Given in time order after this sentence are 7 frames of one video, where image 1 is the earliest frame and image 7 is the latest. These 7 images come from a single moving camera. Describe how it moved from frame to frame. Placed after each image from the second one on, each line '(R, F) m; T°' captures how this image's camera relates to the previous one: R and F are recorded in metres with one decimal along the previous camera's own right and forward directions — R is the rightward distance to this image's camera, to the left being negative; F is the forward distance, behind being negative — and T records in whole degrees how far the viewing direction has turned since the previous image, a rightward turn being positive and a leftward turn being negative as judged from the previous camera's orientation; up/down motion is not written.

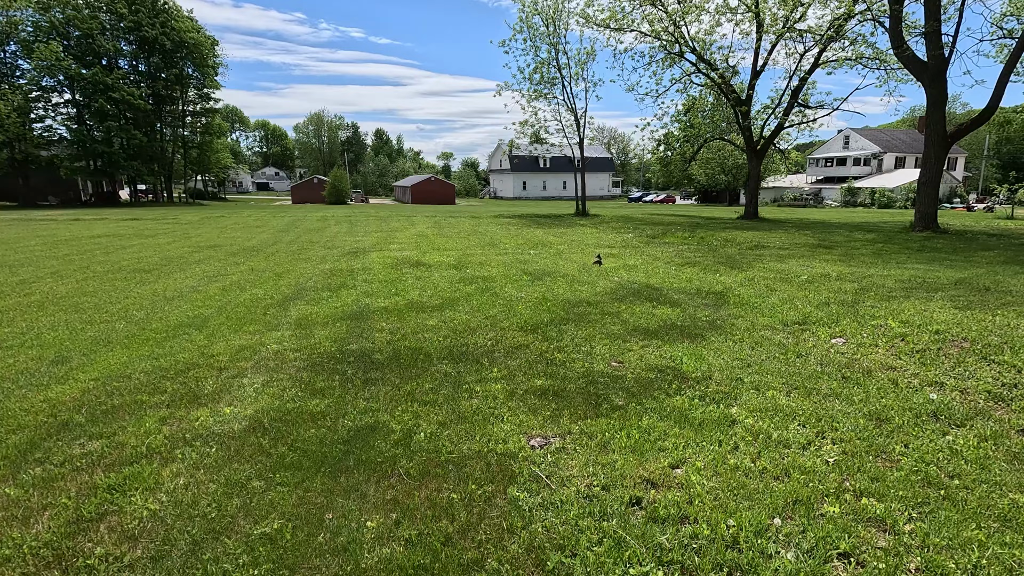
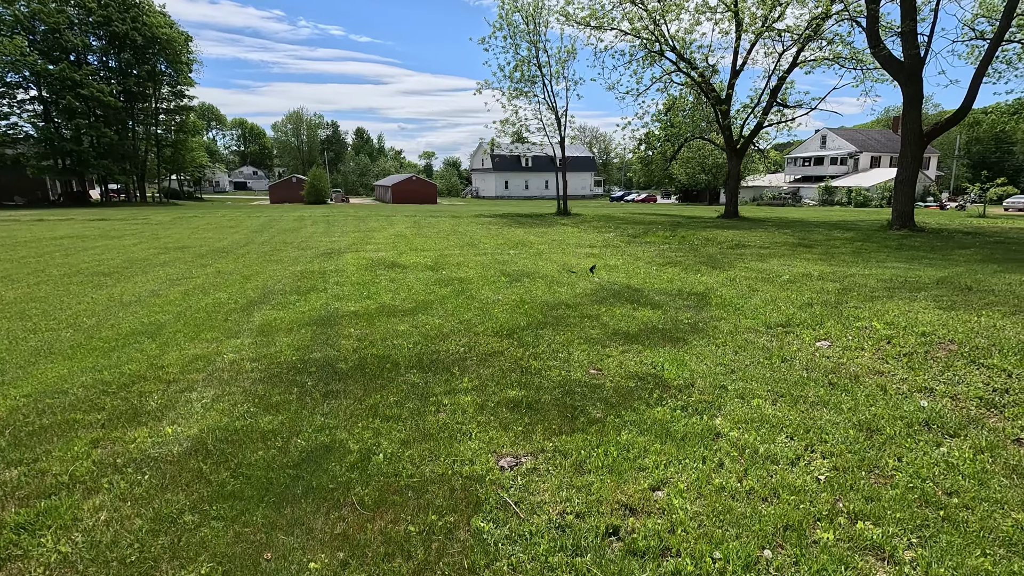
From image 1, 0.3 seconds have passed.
(+0.1, +0.3) m; +2°
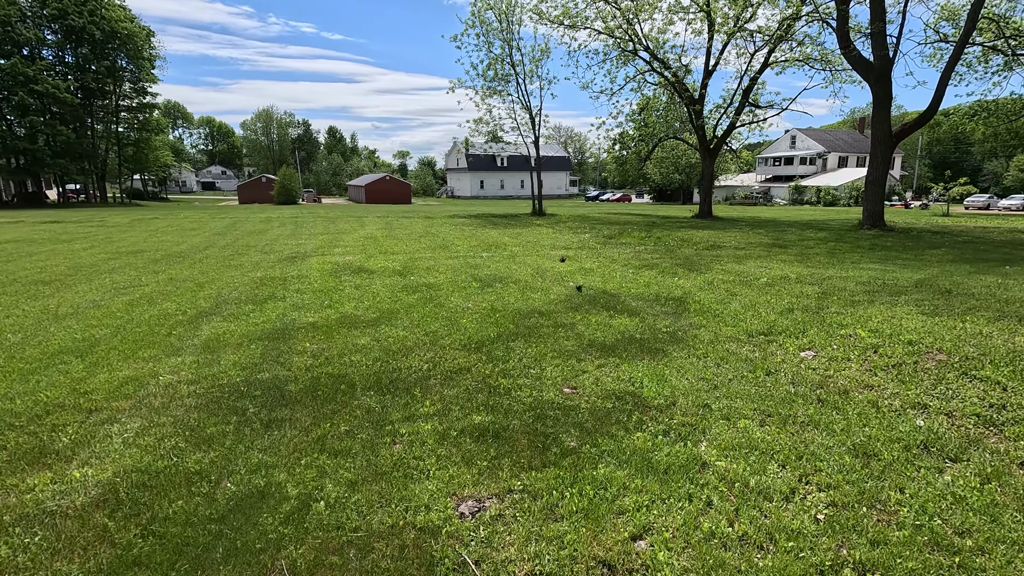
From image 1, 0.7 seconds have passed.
(+0.1, +0.4) m; +2°
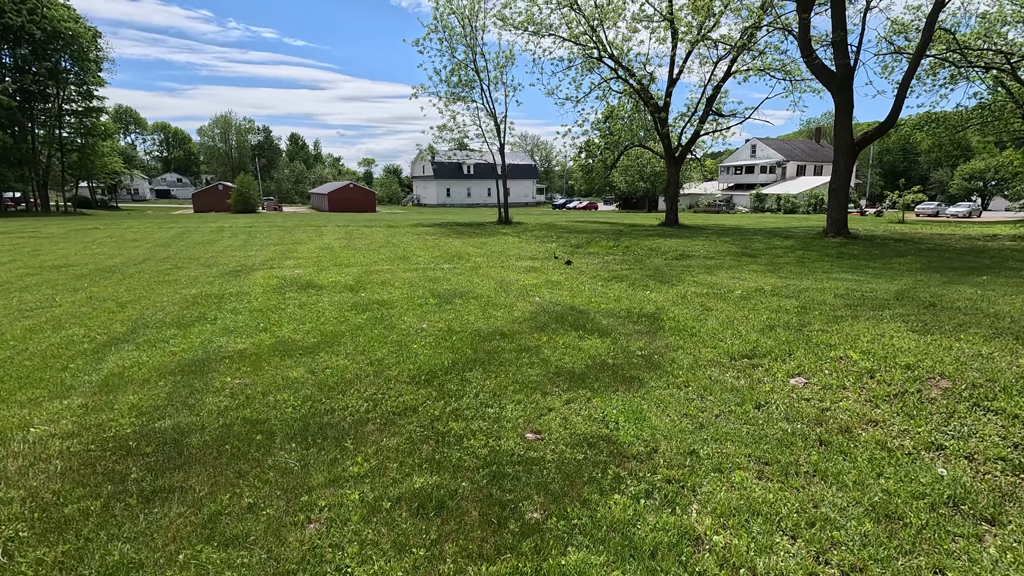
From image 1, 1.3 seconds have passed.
(+0.1, +0.7) m; +3°
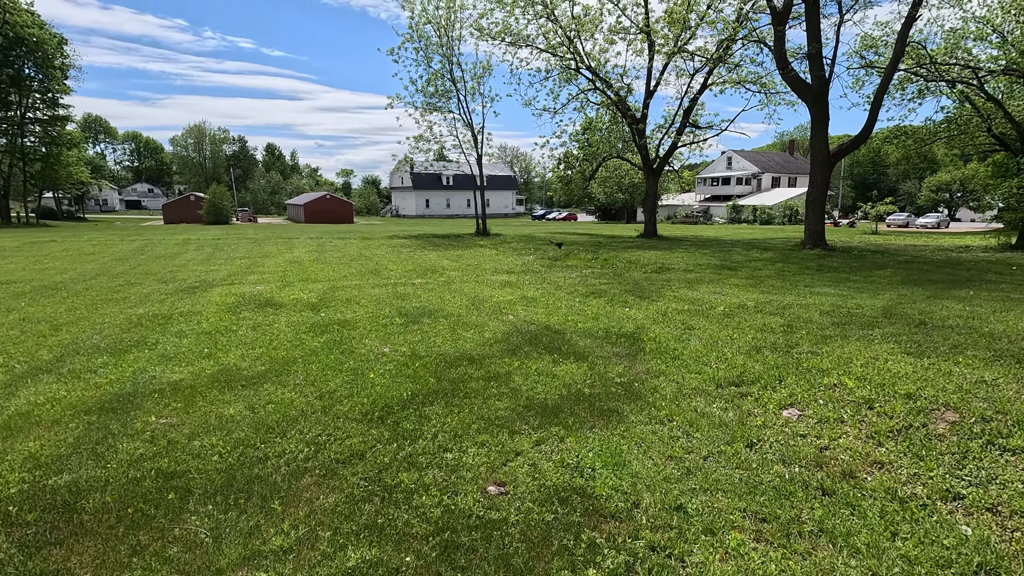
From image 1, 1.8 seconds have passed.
(+0.1, +0.5) m; +2°
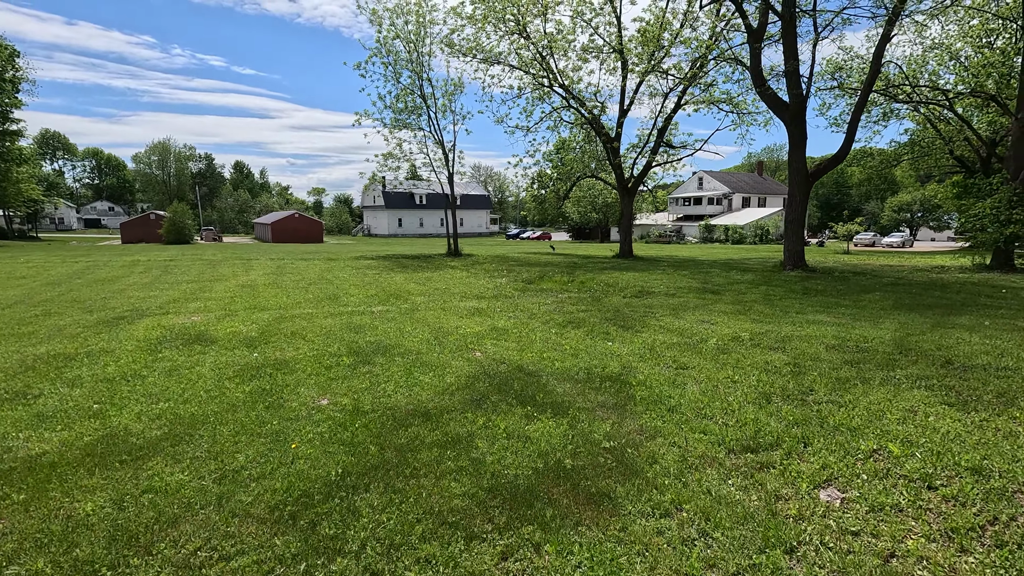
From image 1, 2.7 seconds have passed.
(+0.1, +1.0) m; +3°
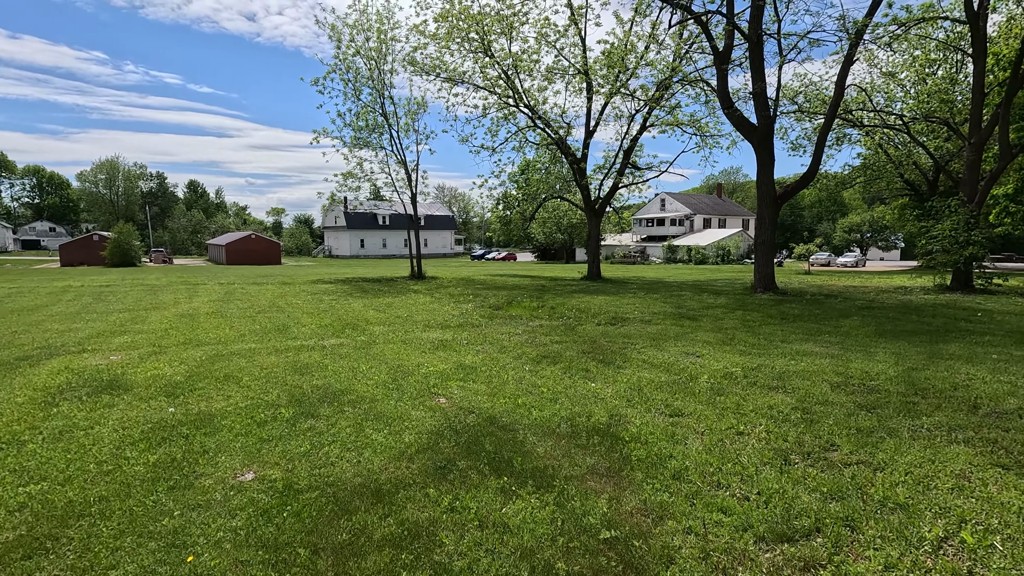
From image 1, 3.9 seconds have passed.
(0.0, +0.8) m; +4°
